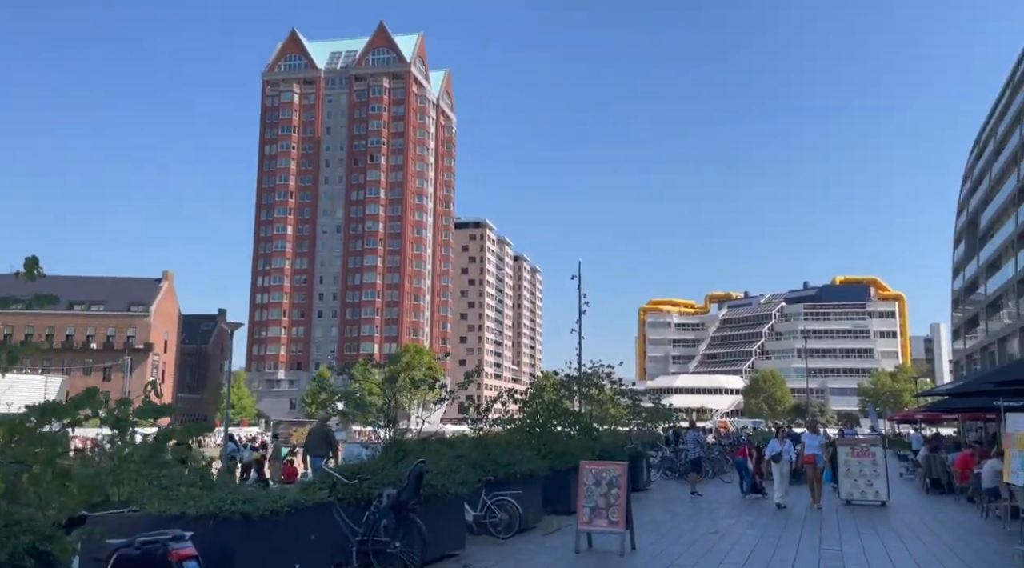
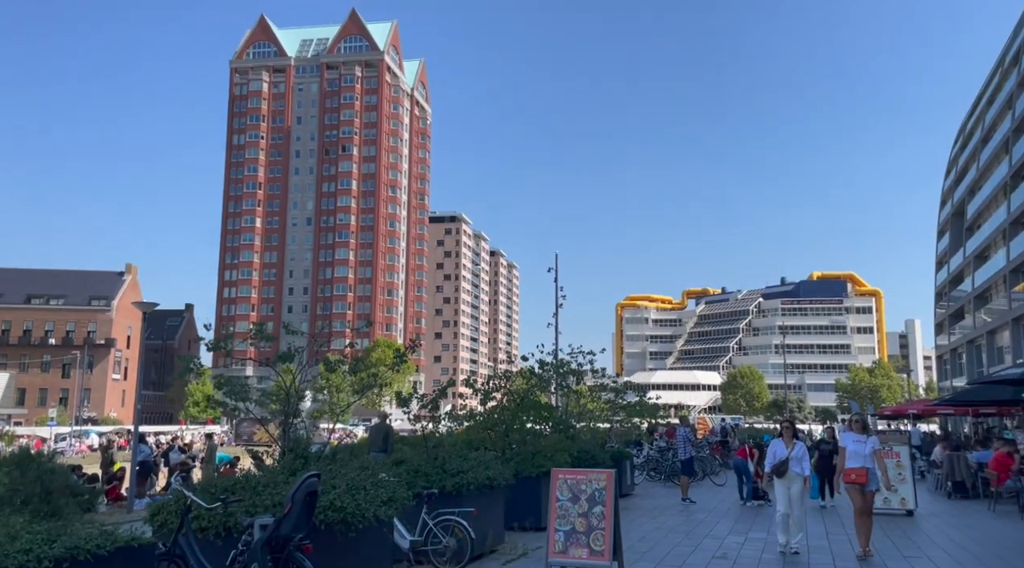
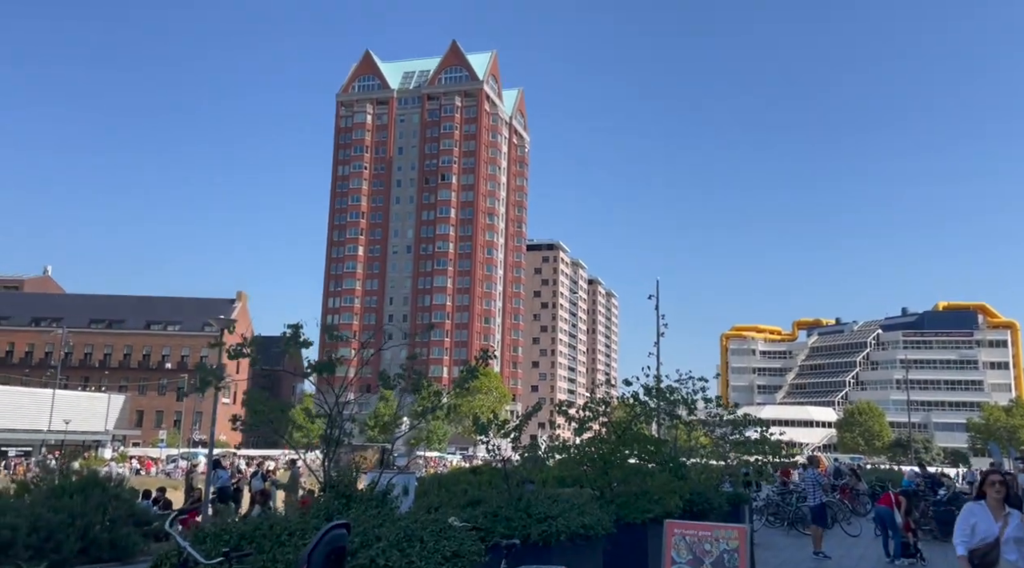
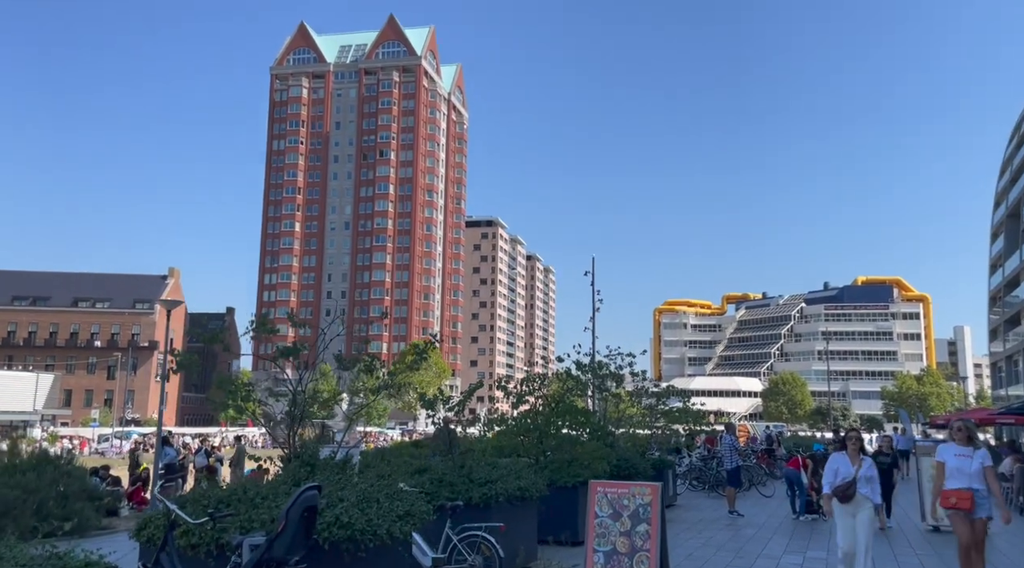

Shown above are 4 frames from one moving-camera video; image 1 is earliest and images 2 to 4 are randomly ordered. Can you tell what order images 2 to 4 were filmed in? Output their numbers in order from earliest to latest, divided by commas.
2, 4, 3
